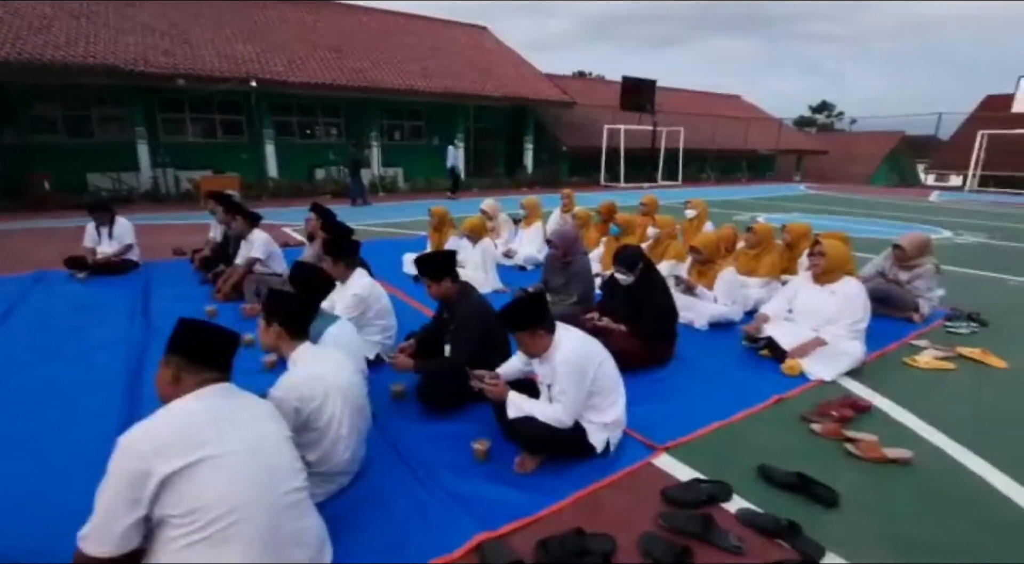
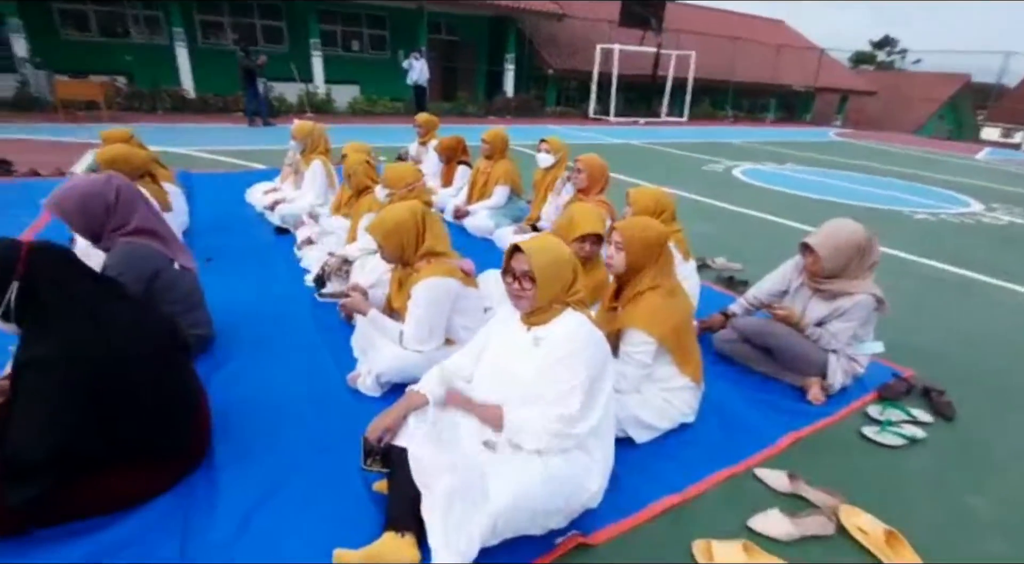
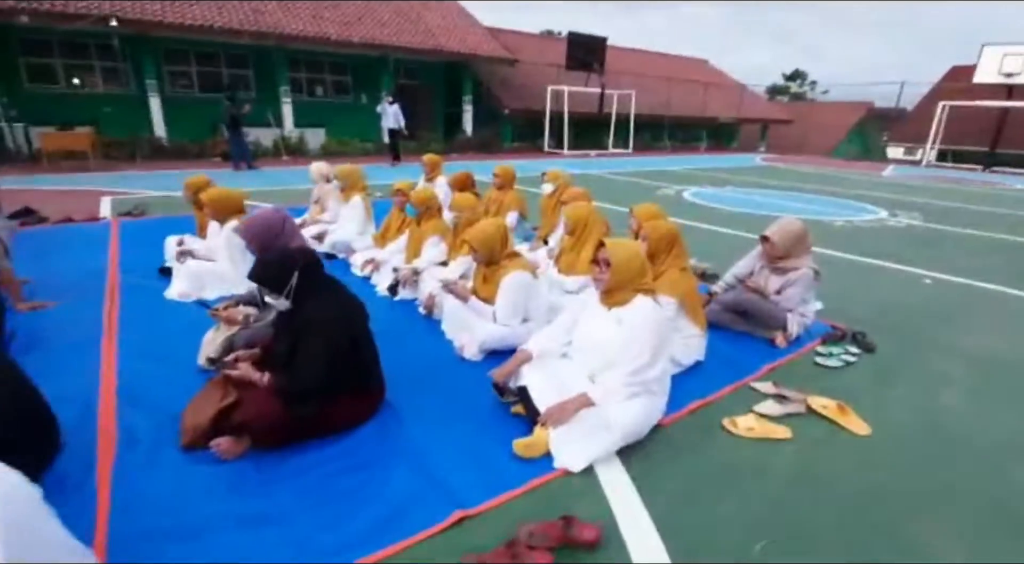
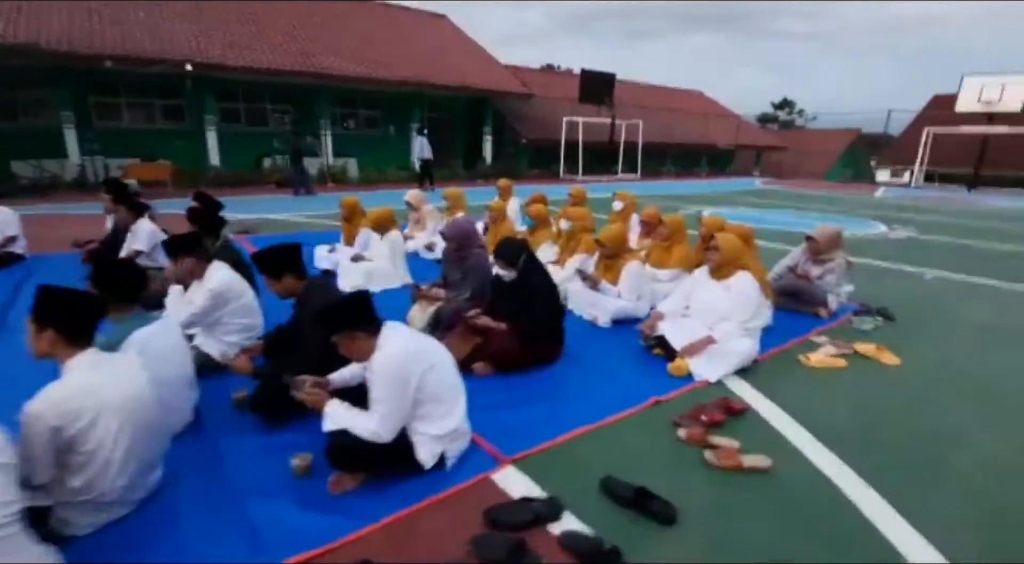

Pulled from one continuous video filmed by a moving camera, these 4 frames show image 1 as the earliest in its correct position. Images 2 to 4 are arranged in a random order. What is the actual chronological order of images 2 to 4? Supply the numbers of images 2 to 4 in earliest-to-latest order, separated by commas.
4, 3, 2
